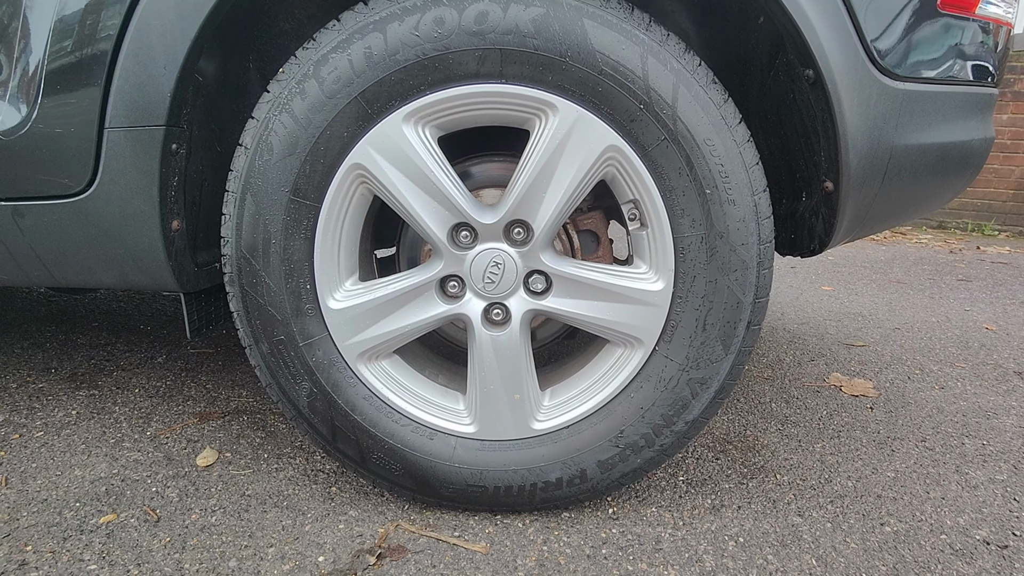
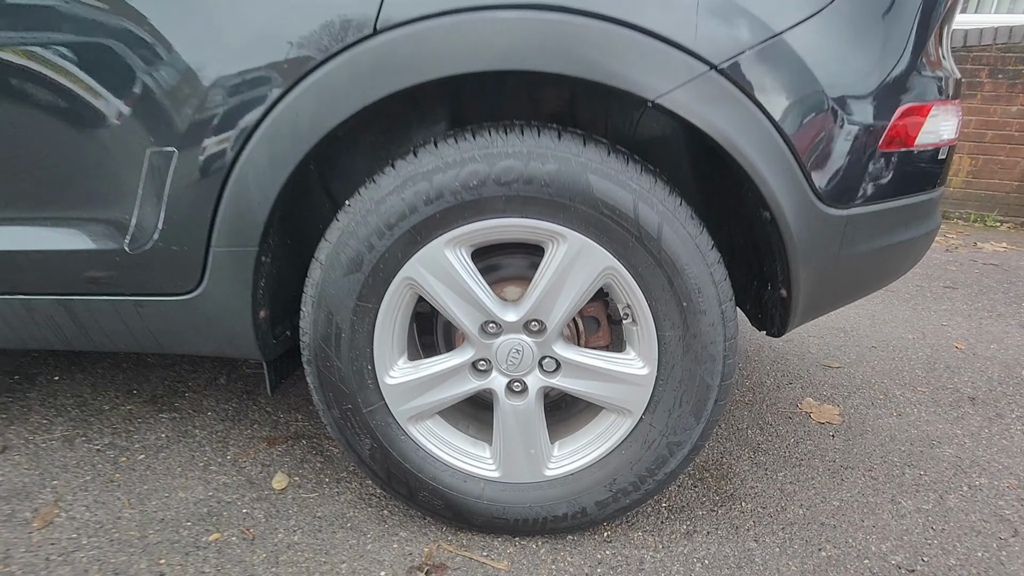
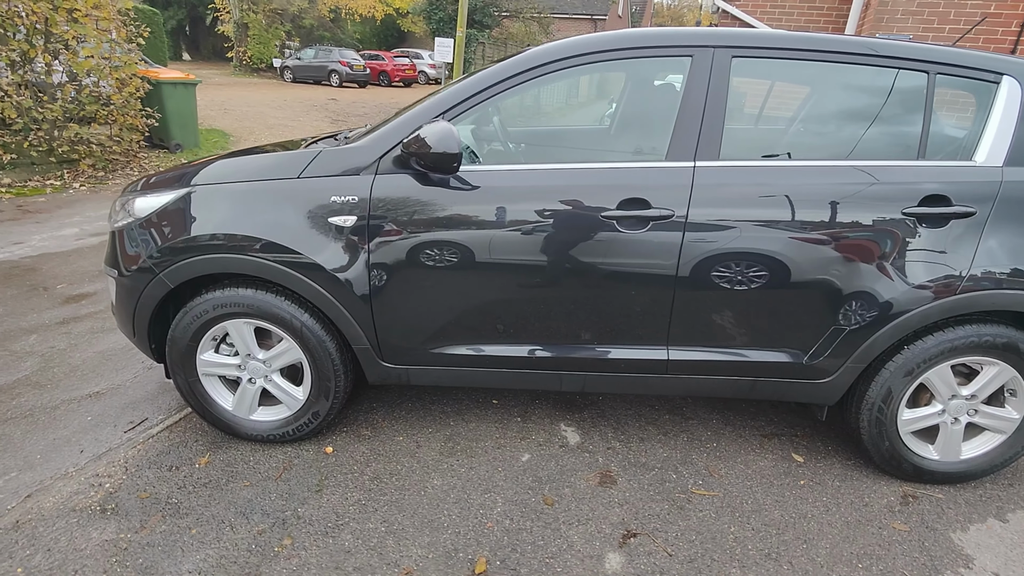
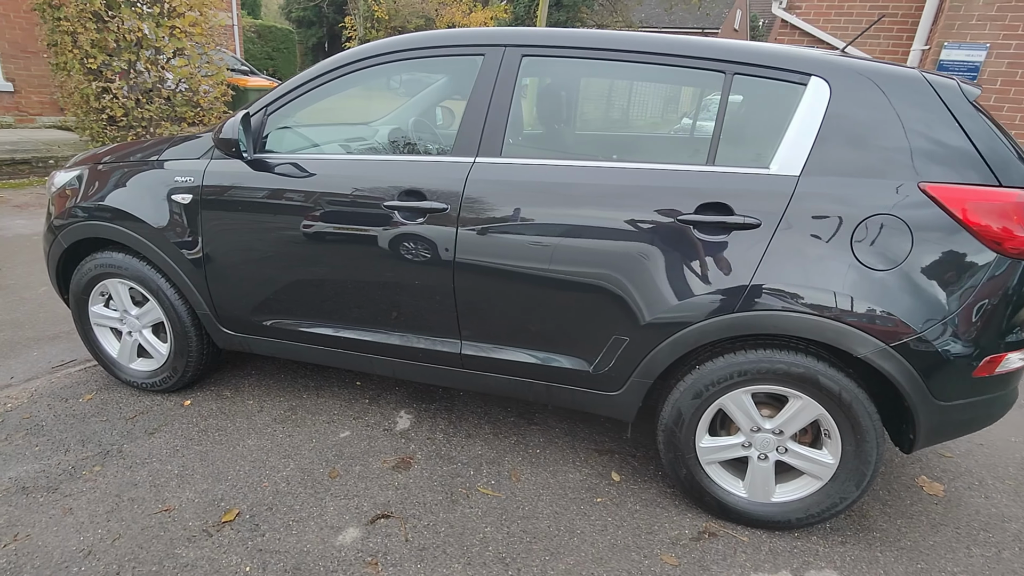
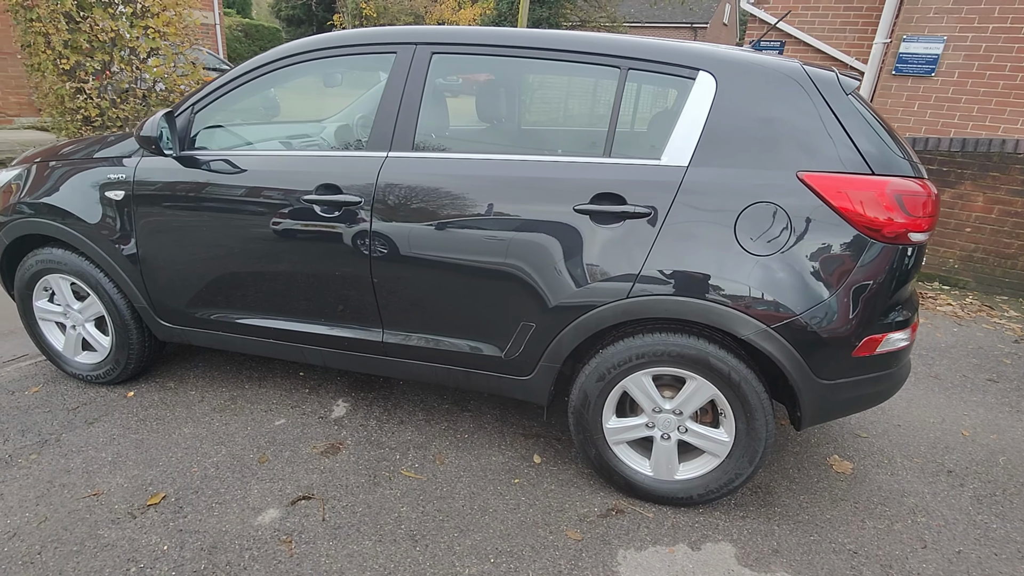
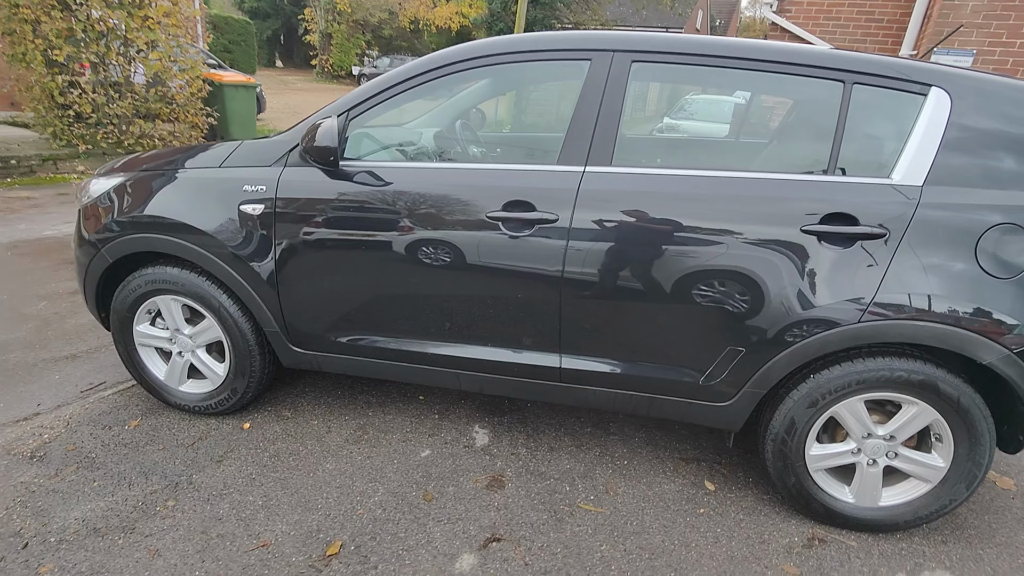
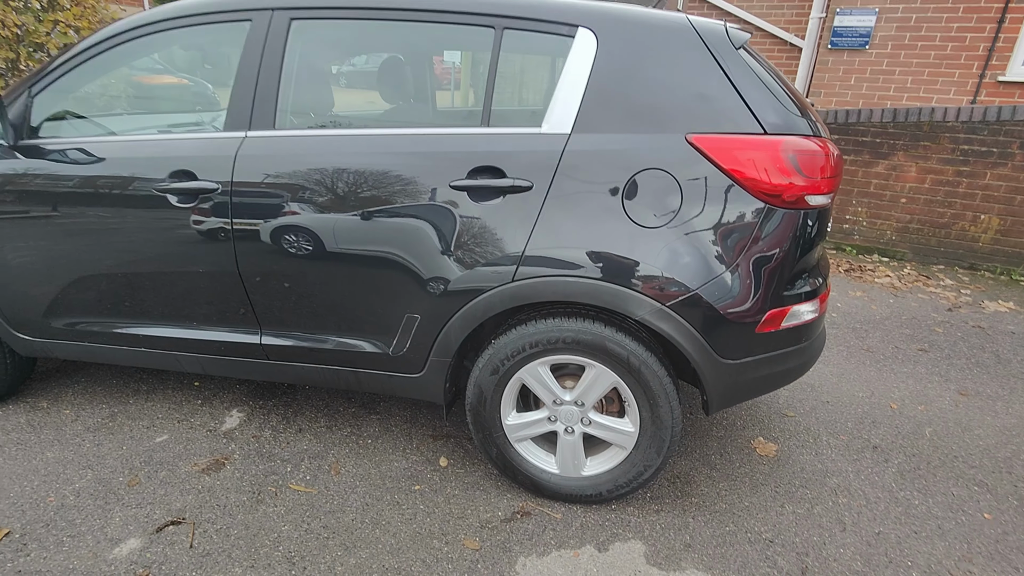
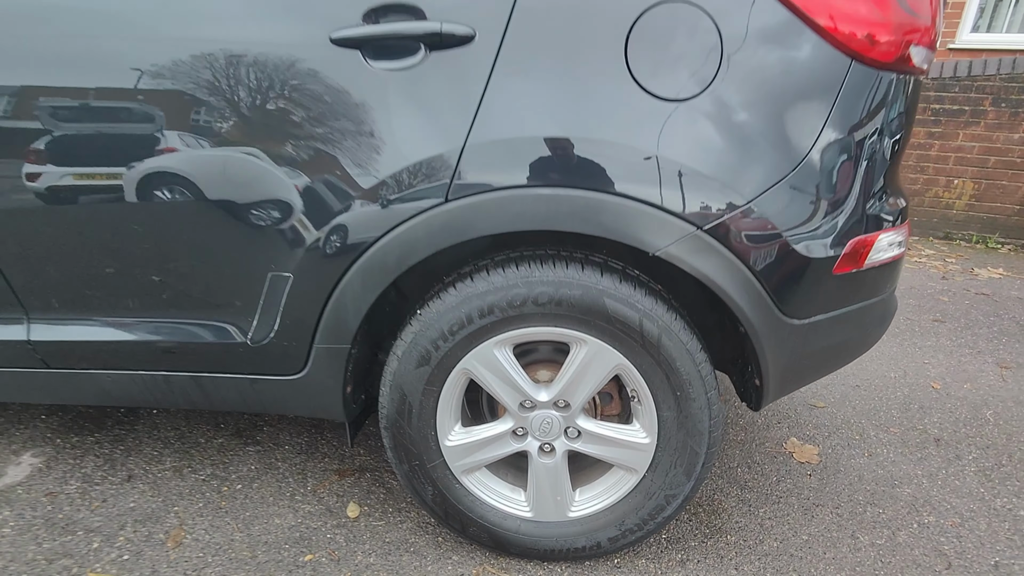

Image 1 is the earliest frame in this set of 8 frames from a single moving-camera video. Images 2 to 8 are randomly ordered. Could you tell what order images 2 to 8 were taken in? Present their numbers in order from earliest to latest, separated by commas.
2, 8, 7, 5, 4, 6, 3
